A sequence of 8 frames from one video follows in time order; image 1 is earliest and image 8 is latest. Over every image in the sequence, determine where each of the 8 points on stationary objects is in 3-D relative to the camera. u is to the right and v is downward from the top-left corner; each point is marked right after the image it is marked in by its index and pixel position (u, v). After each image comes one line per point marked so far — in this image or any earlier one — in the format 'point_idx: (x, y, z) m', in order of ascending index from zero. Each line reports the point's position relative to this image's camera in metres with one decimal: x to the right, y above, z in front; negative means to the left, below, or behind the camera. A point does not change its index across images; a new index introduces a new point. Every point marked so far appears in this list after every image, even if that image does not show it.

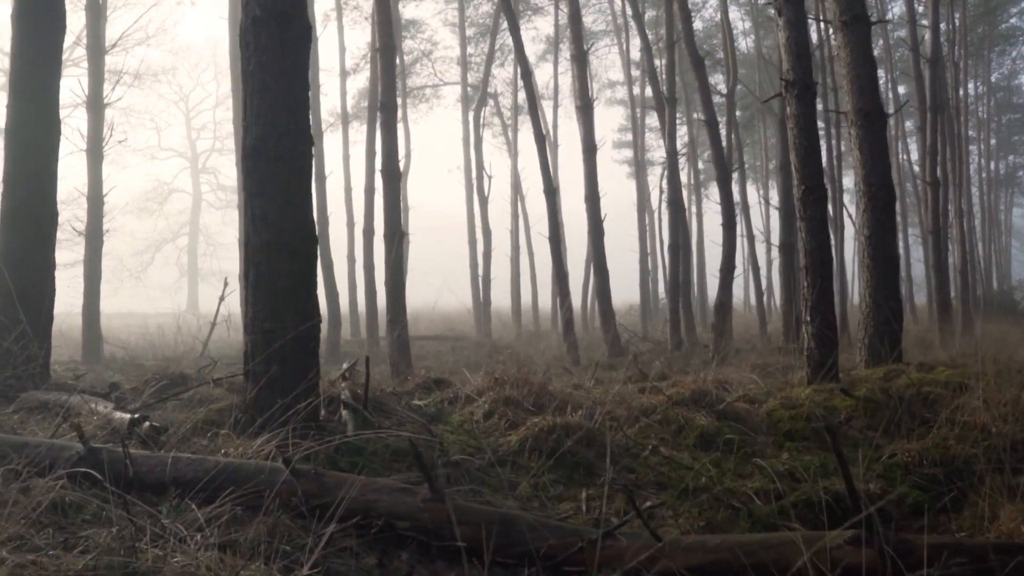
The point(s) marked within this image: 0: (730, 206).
0: (+4.5, +1.8, +16.7) m
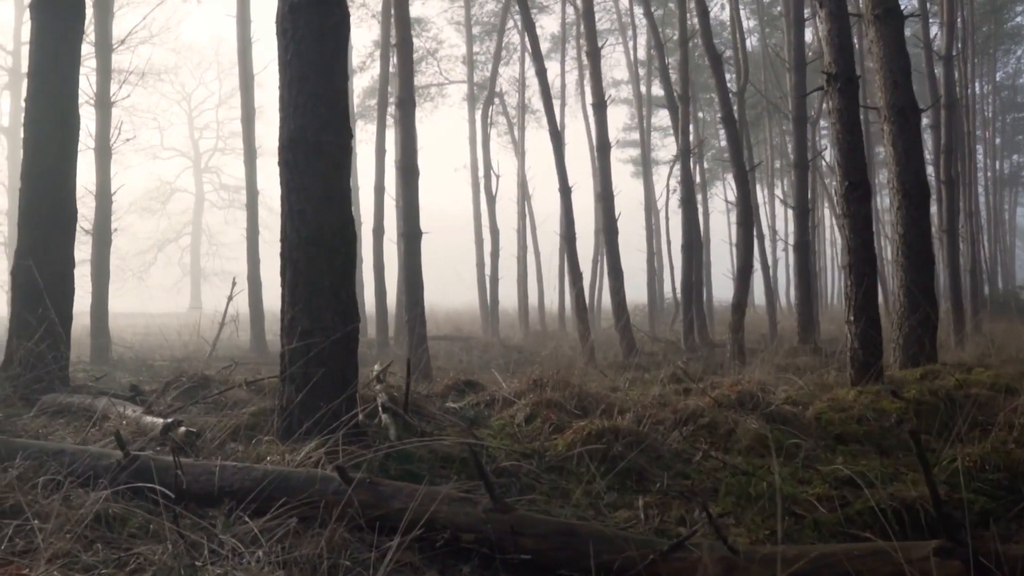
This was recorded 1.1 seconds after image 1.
0: (+4.8, +1.8, +16.5) m
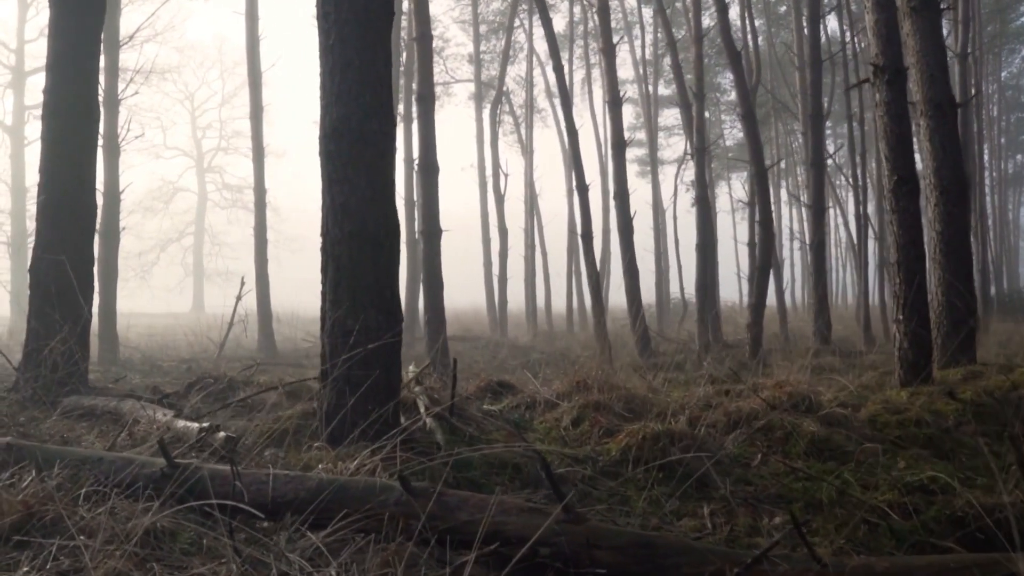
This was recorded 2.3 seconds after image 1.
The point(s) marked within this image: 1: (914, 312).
0: (+5.1, +1.8, +16.2) m
1: (+3.5, -0.2, +6.9) m
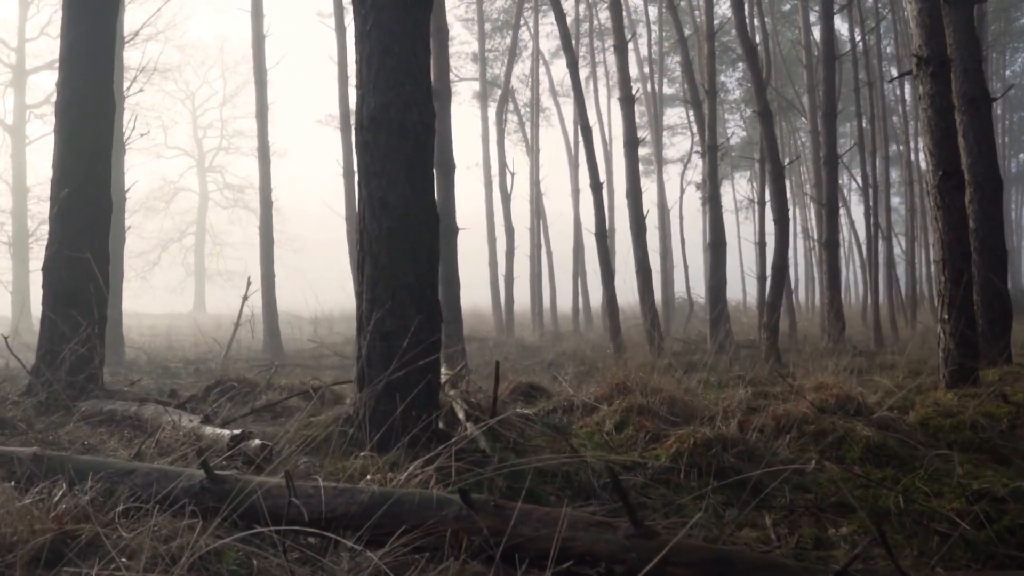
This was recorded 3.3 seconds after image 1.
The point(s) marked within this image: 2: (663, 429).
0: (+5.4, +1.8, +16.0) m
1: (+3.8, -0.2, +6.7) m
2: (+1.0, -0.9, +5.3) m
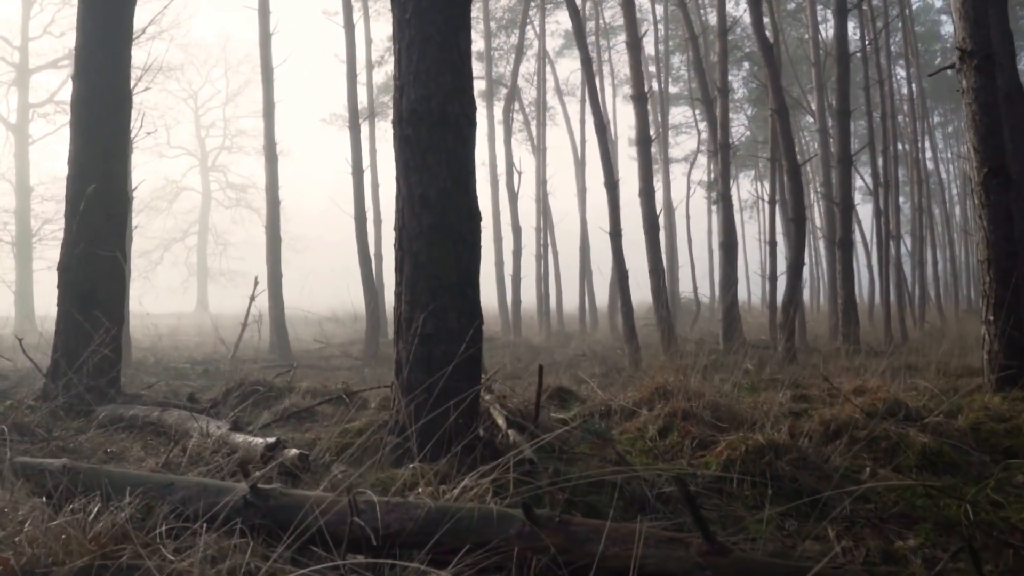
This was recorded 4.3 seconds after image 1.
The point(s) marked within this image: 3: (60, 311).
0: (+5.6, +1.8, +15.8) m
1: (+4.0, -0.2, +6.5) m
2: (+1.3, -0.9, +5.1) m
3: (-3.6, -0.2, +6.4) m
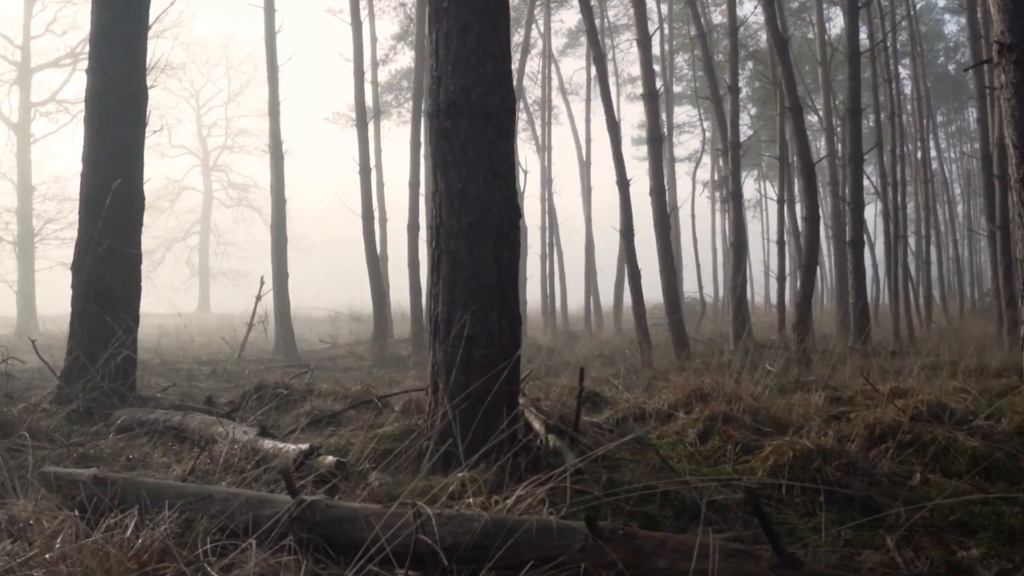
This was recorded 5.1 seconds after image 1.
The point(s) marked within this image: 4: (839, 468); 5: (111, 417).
0: (+5.8, +1.8, +15.6) m
1: (+4.2, -0.2, +6.3) m
2: (+1.5, -0.9, +4.9) m
3: (-3.4, -0.2, +6.2) m
4: (+1.9, -1.0, +4.6) m
5: (-2.8, -0.9, +5.5) m
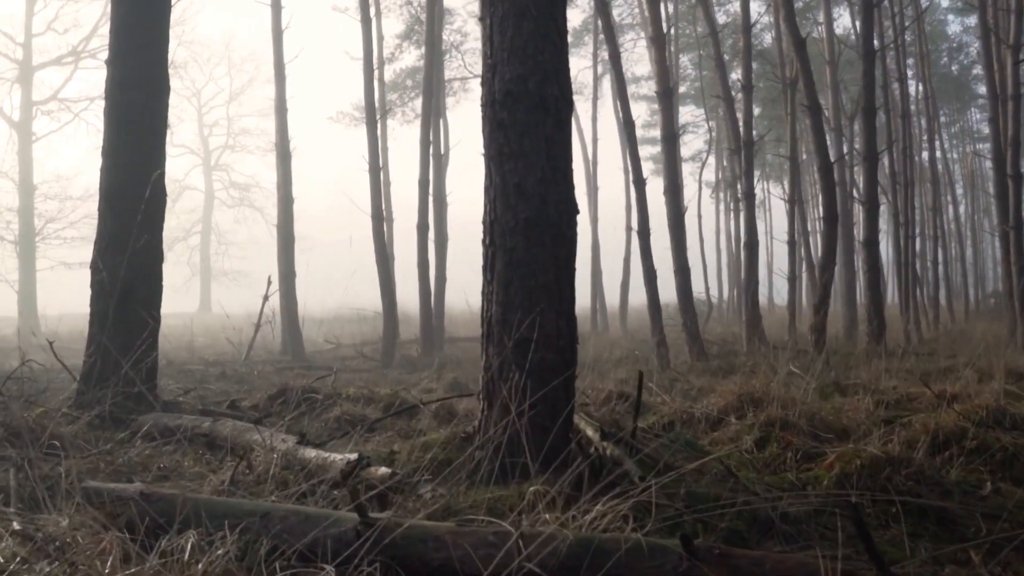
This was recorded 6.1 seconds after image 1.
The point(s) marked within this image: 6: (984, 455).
0: (+6.1, +1.8, +15.4) m
1: (+4.5, -0.2, +6.1) m
2: (+1.8, -0.9, +4.7) m
3: (-3.1, -0.2, +6.0) m
4: (+2.1, -1.0, +4.3) m
5: (-2.5, -0.9, +5.3) m
6: (+2.8, -1.0, +4.7) m
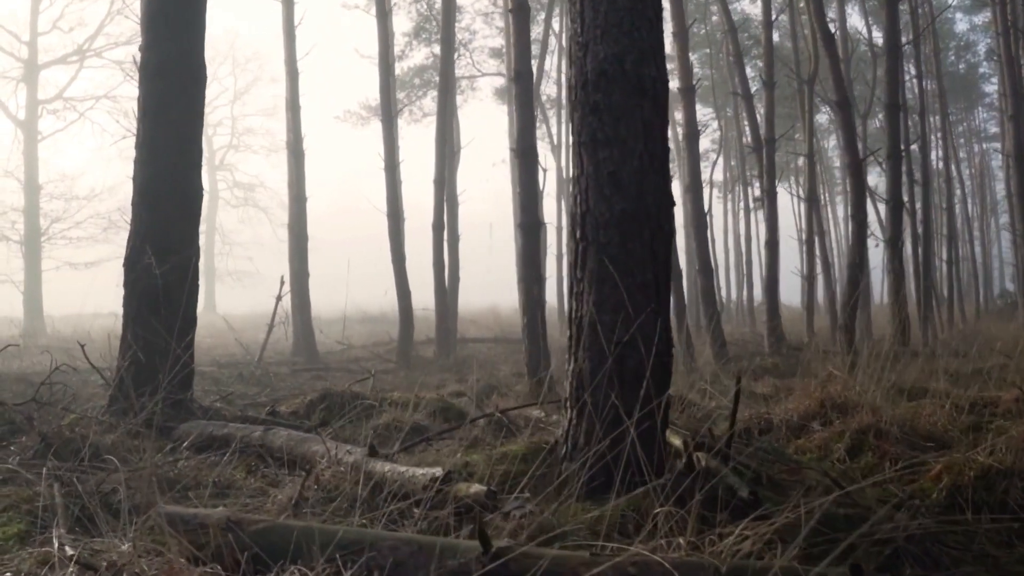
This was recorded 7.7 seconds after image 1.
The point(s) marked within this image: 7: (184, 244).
0: (+6.5, +1.8, +15.1) m
1: (+4.9, -0.2, +5.8) m
2: (+2.2, -0.9, +4.4) m
3: (-2.7, -0.2, +5.6) m
4: (+2.6, -1.0, +4.0) m
5: (-2.1, -0.9, +5.0) m
6: (+3.2, -1.0, +4.4) m
7: (-2.6, +0.3, +5.9) m
